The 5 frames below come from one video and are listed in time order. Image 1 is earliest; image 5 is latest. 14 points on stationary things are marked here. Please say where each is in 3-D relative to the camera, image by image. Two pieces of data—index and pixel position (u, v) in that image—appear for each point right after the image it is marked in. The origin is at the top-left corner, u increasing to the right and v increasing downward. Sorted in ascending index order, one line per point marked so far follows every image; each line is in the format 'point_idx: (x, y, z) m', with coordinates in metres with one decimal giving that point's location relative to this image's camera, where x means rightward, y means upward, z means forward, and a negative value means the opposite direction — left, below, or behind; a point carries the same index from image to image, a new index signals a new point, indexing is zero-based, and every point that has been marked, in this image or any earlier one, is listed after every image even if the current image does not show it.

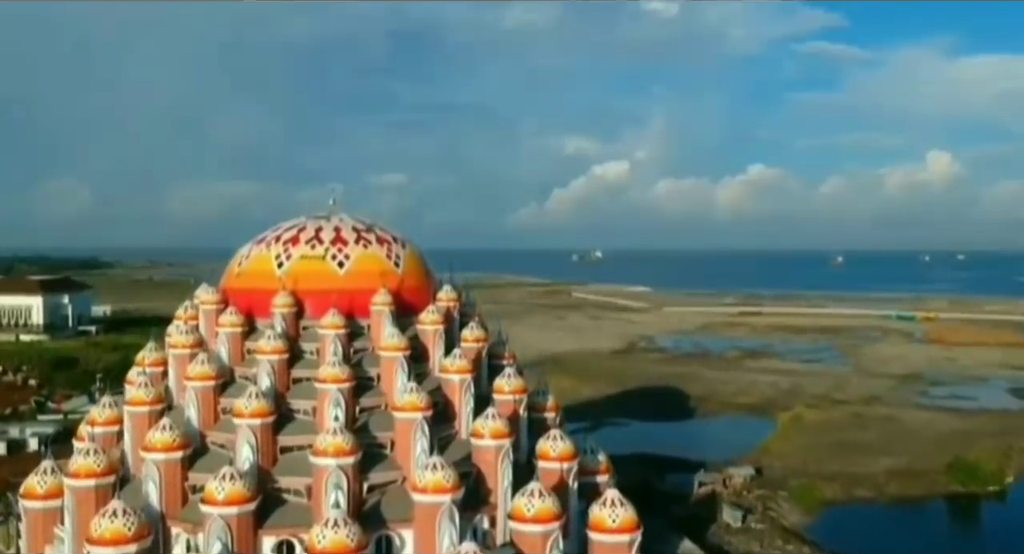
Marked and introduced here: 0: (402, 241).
0: (-1.8, +0.6, +15.8) m
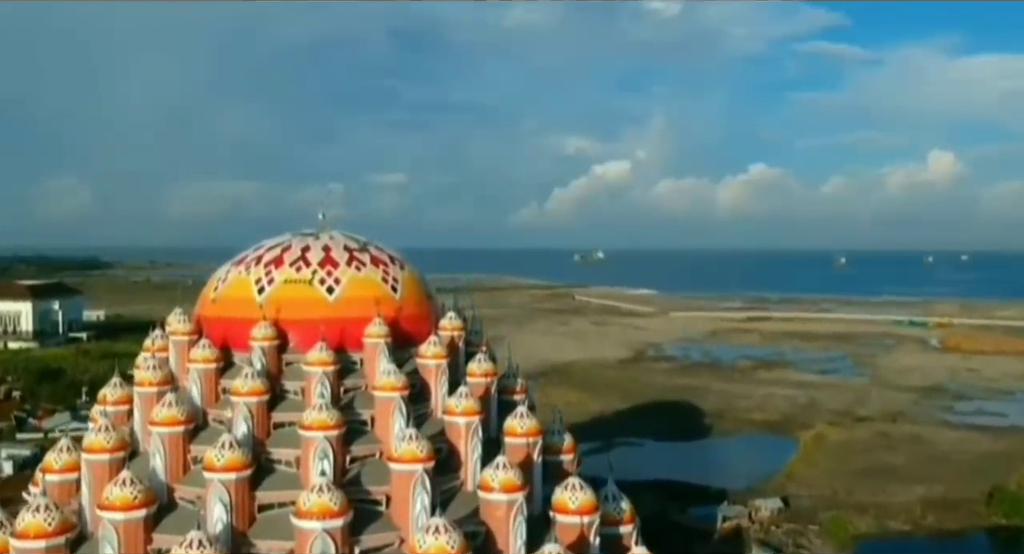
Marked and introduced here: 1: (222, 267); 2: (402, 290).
0: (-1.6, +0.2, +14.0) m
1: (-4.2, +0.1, +14.0) m
2: (-1.5, -0.2, +13.6) m
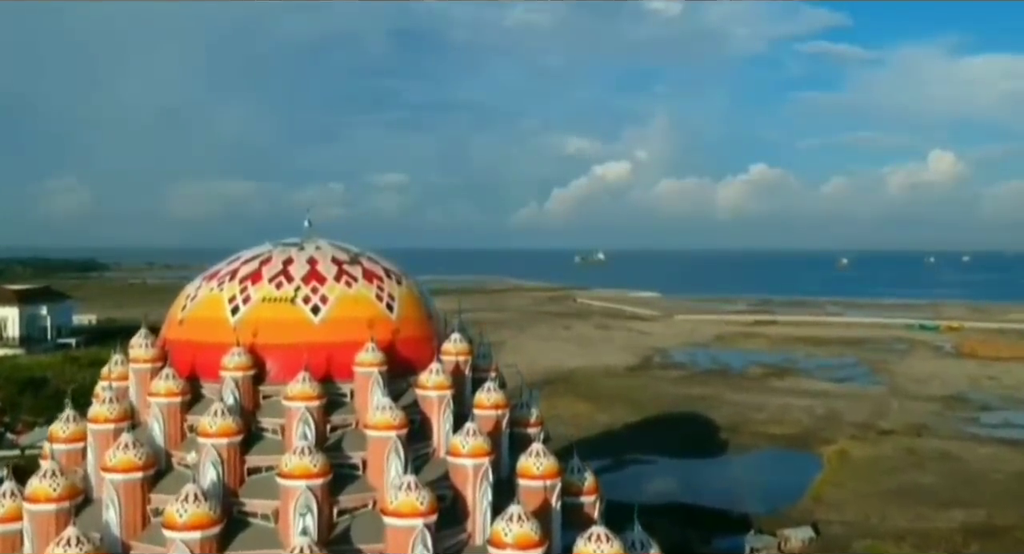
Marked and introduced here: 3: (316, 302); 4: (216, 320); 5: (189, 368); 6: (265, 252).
0: (-1.4, 0.0, +12.2) m
1: (-4.0, -0.1, +12.2) m
2: (-1.4, -0.4, +11.8) m
3: (-2.3, -0.3, +11.3) m
4: (-3.4, -0.5, +11.4) m
5: (-3.8, -1.1, +11.4) m
6: (-3.1, +0.3, +12.2) m
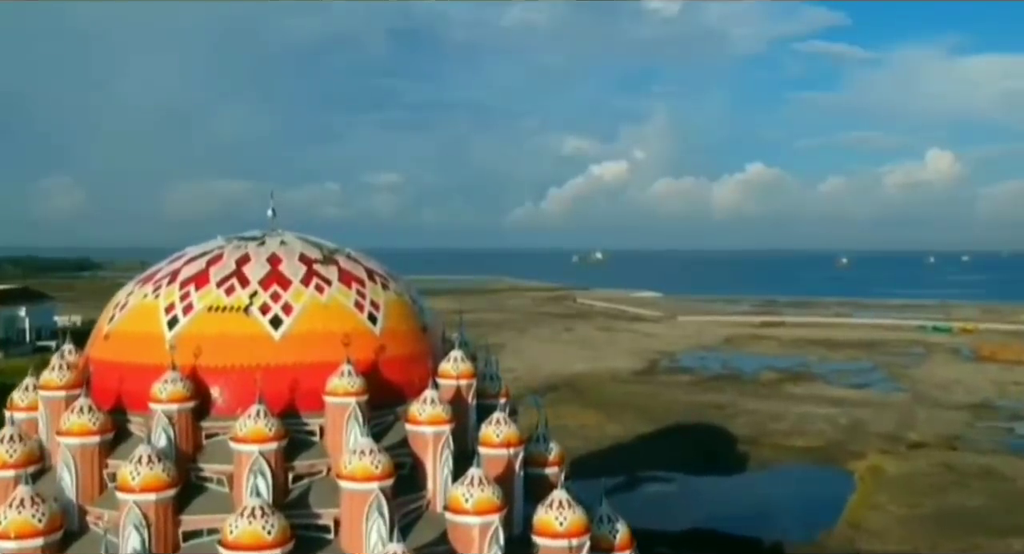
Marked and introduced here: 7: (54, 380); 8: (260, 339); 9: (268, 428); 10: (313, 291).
0: (-1.3, 0.0, +9.7) m
1: (-3.8, -0.1, +9.7) m
2: (-1.2, -0.4, +9.3) m
3: (-2.1, -0.3, +8.9) m
4: (-3.3, -0.5, +8.9) m
5: (-3.6, -1.1, +9.0) m
6: (-2.9, +0.3, +9.7) m
7: (-4.2, -0.9, +9.1) m
8: (-2.3, -0.6, +8.8) m
9: (-2.0, -1.2, +8.2) m
10: (-1.8, -0.1, +9.0) m
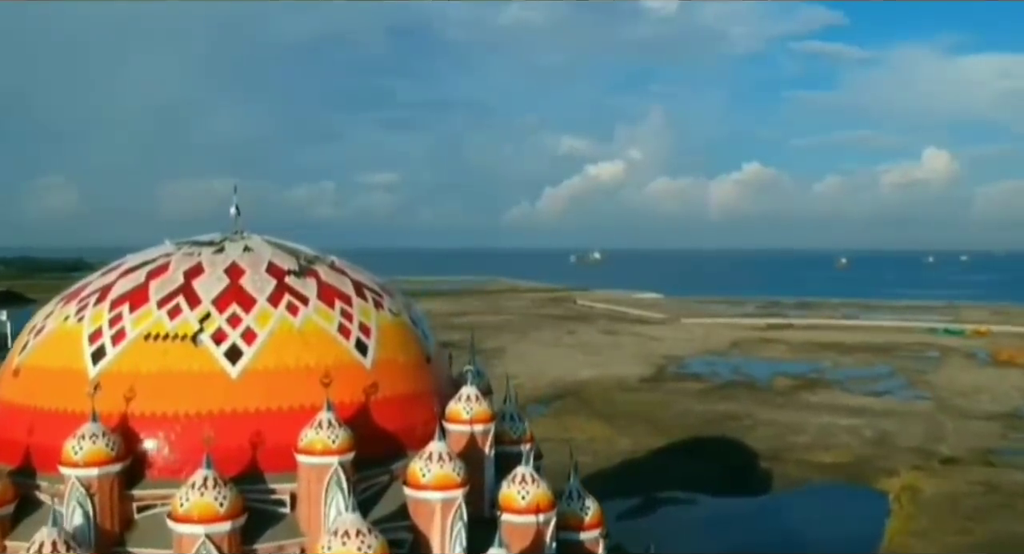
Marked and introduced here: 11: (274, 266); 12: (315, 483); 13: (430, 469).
0: (-1.1, -0.1, +7.6) m
1: (-3.6, -0.2, +7.6) m
2: (-1.0, -0.5, +7.2) m
3: (-1.9, -0.4, +6.8) m
4: (-3.1, -0.7, +6.8) m
5: (-3.4, -1.2, +6.9) m
6: (-2.7, +0.2, +7.6) m
7: (-4.0, -1.0, +7.0) m
8: (-2.0, -0.7, +6.7) m
9: (-1.8, -1.4, +6.1) m
10: (-1.6, -0.2, +6.9) m
11: (-1.8, +0.1, +7.3) m
12: (-1.2, -1.3, +6.4) m
13: (-0.5, -1.3, +6.9) m
